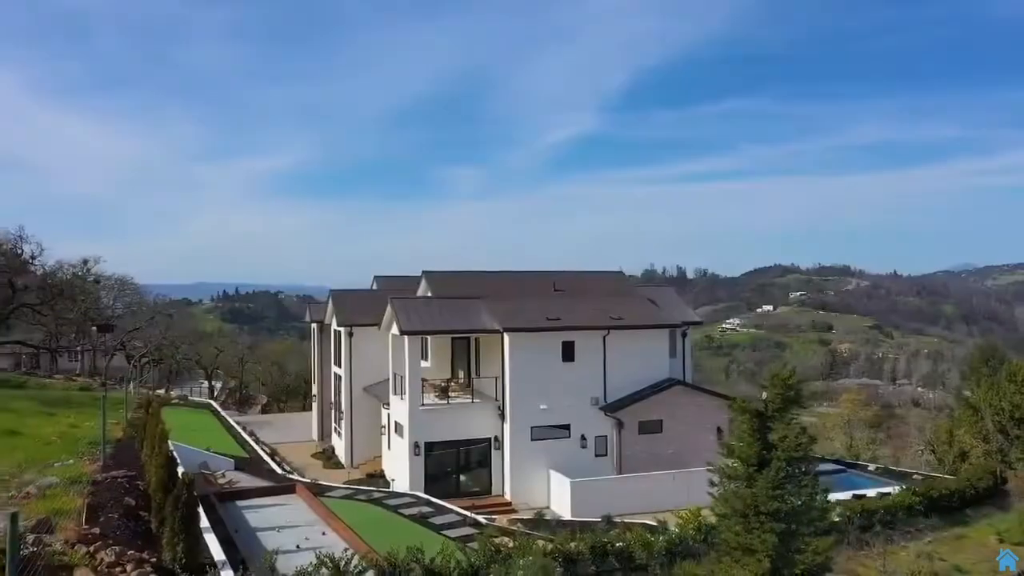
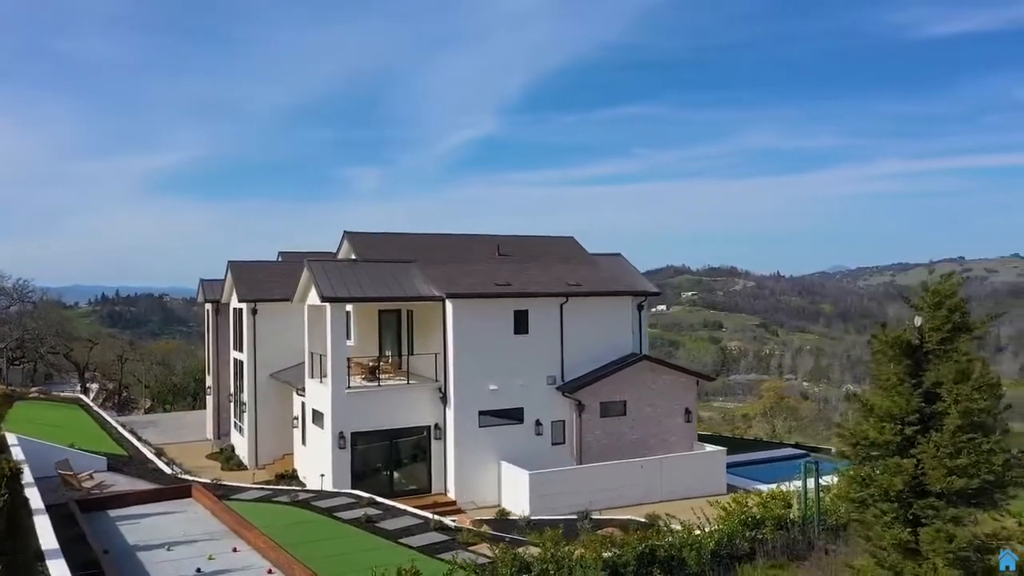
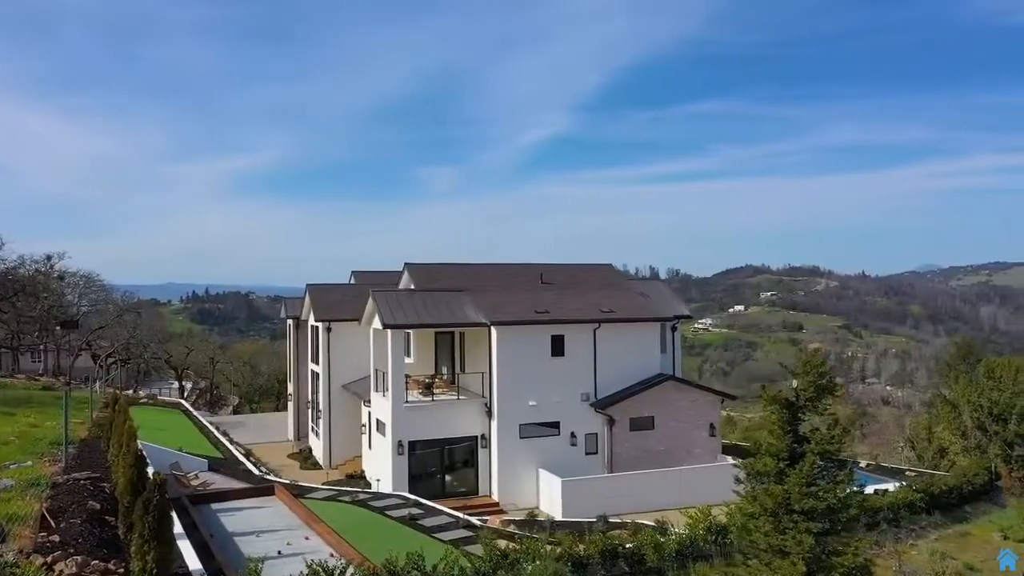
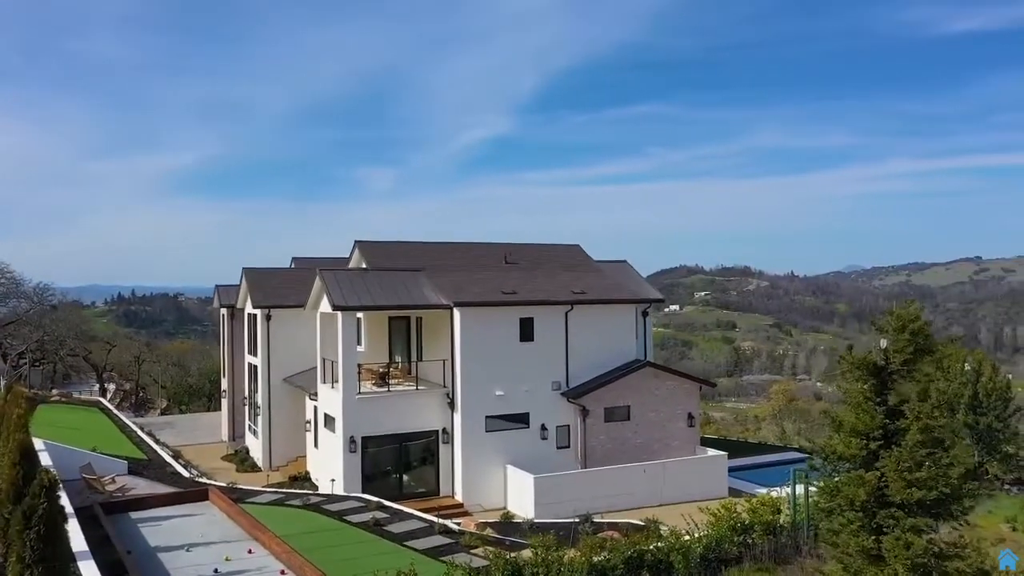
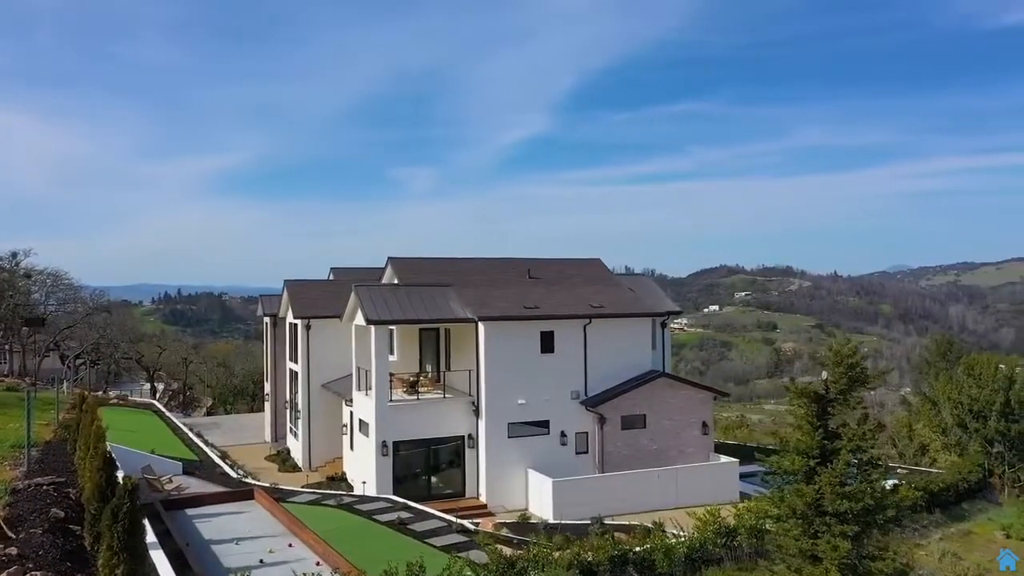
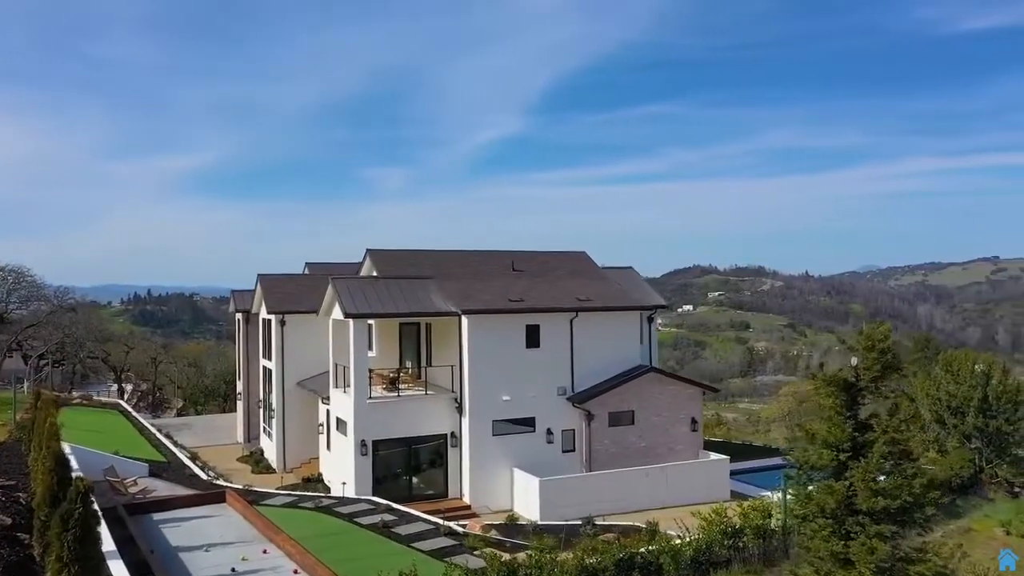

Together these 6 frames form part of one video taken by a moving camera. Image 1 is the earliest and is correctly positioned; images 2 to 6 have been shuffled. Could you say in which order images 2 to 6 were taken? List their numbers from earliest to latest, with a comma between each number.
3, 5, 6, 4, 2
